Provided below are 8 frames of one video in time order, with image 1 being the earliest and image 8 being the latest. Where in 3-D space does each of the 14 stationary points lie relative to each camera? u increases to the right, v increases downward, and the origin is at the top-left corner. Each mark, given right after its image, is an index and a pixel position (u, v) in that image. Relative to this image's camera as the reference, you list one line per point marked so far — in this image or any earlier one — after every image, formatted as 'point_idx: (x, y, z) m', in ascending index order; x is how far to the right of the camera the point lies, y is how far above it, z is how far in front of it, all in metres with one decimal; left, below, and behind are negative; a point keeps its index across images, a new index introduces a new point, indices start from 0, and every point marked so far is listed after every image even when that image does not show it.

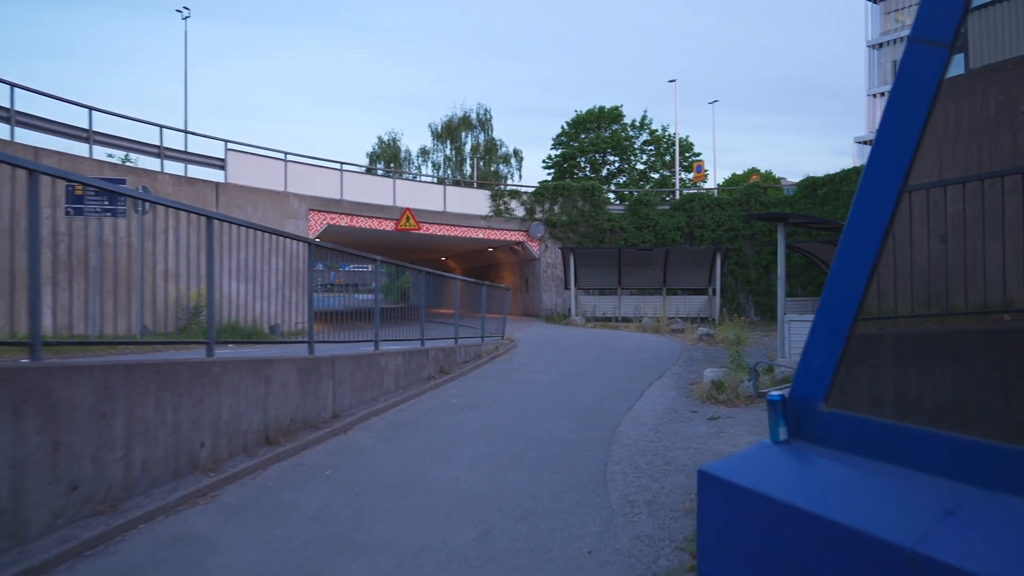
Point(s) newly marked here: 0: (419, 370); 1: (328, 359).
0: (-1.4, -1.3, +11.7) m
1: (-2.1, -0.8, +8.6) m
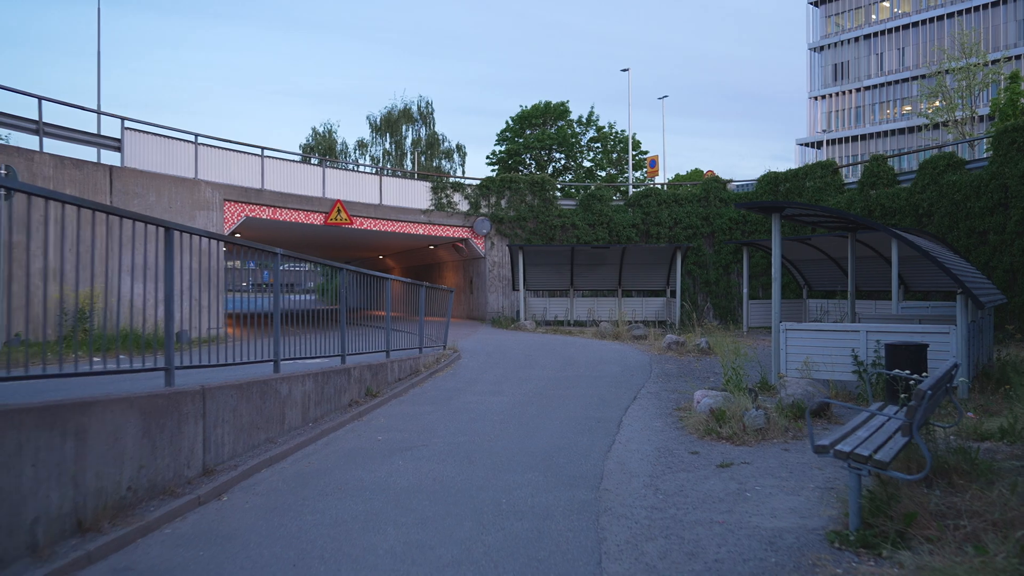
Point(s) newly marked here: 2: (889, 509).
0: (-2.1, -1.3, +9.2) m
1: (-2.5, -0.8, +6.1) m
2: (+2.4, -1.4, +4.8) m
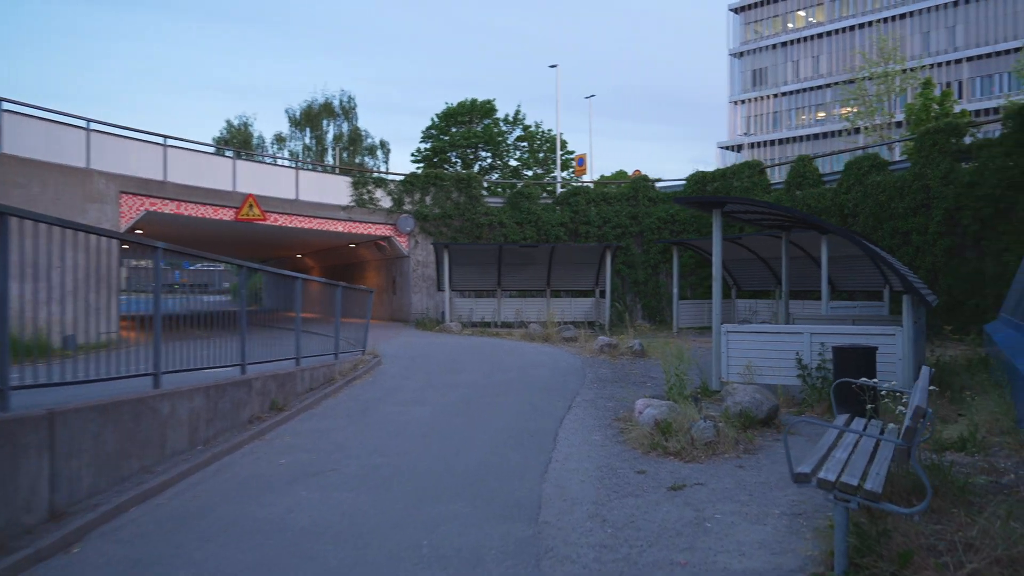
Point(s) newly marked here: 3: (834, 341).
0: (-2.9, -1.3, +8.0) m
1: (-3.0, -0.8, +4.9) m
2: (+2.0, -1.4, +4.1) m
3: (+4.1, -0.7, +9.7) m
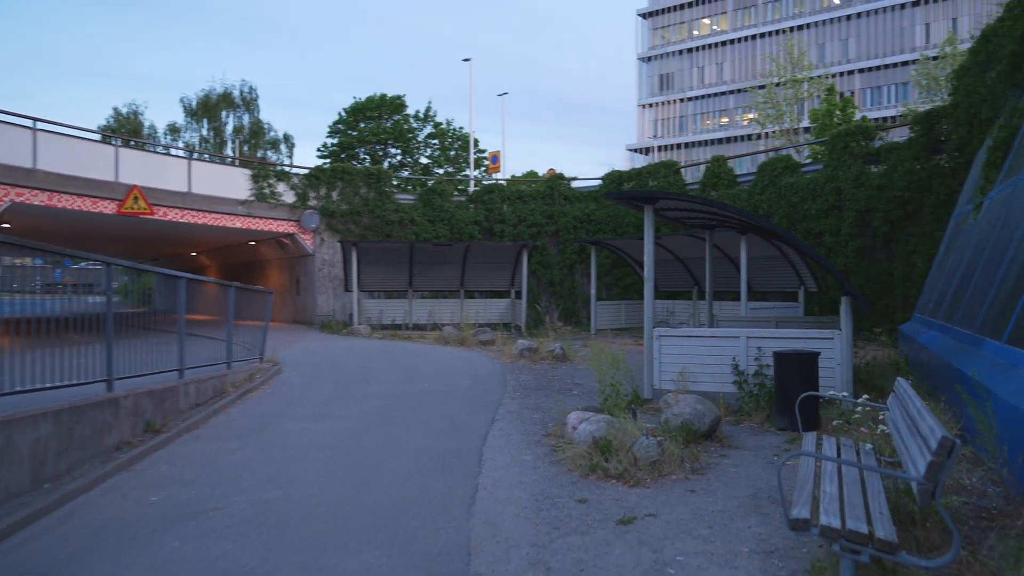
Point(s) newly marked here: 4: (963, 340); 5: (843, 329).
0: (-3.6, -1.3, +6.7) m
1: (-3.4, -0.8, +3.5) m
2: (+1.7, -1.4, +3.4) m
3: (+3.1, -0.7, +9.2) m
4: (+5.5, -0.6, +9.2) m
5: (+3.9, -0.5, +8.9) m
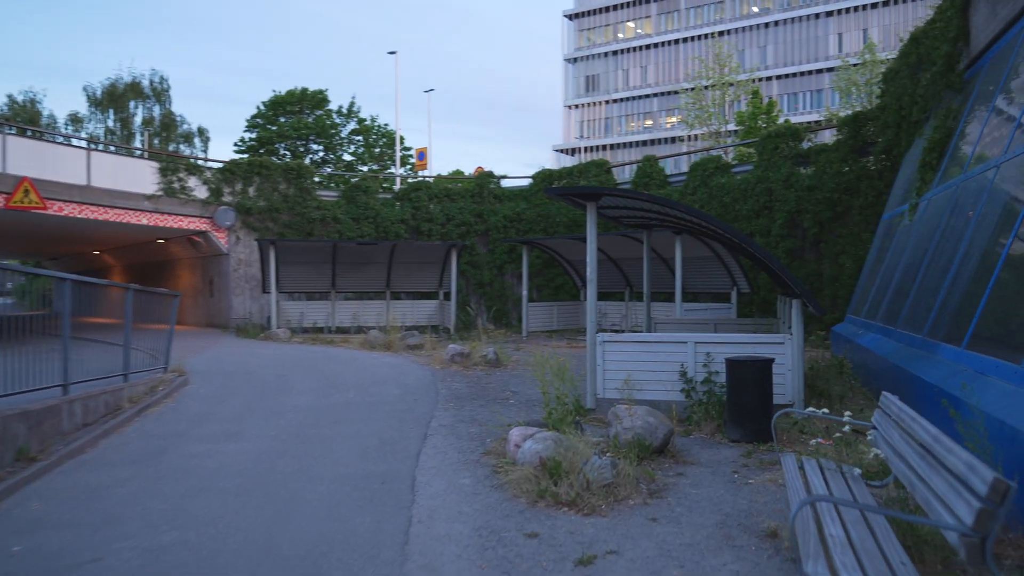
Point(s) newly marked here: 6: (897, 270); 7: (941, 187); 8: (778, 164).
0: (-4.1, -1.3, +5.6) m
1: (-3.5, -0.9, +2.5) m
2: (+1.5, -1.4, +2.8) m
3: (+2.4, -0.7, +8.7) m
4: (+4.7, -0.7, +9.0) m
5: (+3.2, -0.5, +8.5) m
6: (+6.1, +0.3, +12.1) m
7: (+6.4, +1.5, +11.3) m
8: (+6.9, +3.3, +20.0) m
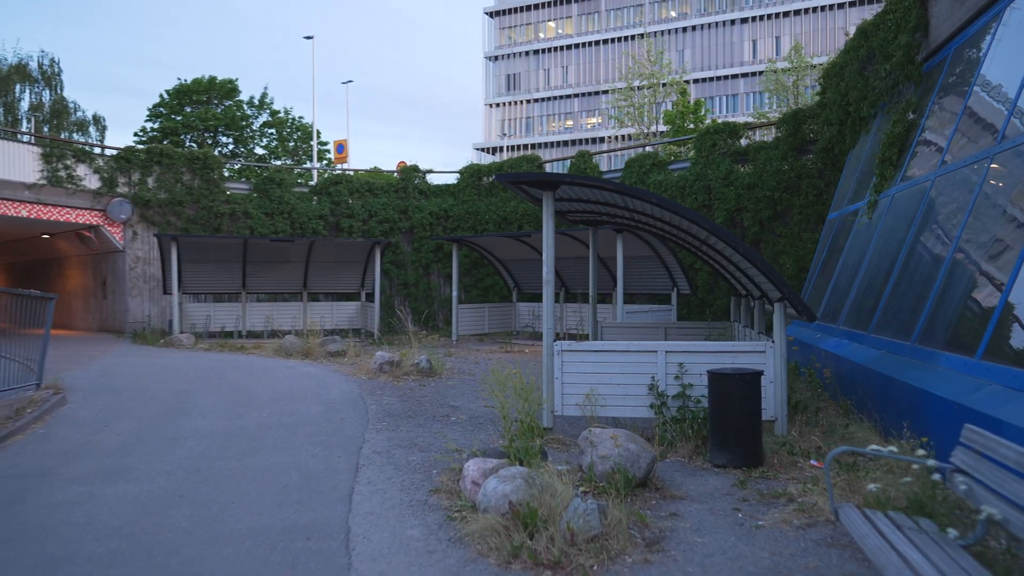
0: (-4.3, -1.4, +3.9) m
1: (-3.3, -0.9, +0.9) m
2: (+1.6, -1.5, +1.8) m
3: (+1.9, -0.7, +7.7) m
4: (+4.1, -0.7, +8.2) m
5: (+2.6, -0.5, +7.6) m
6: (+5.2, +0.3, +11.5) m
7: (+5.6, +1.5, +10.8) m
8: (+5.2, +3.2, +19.4) m
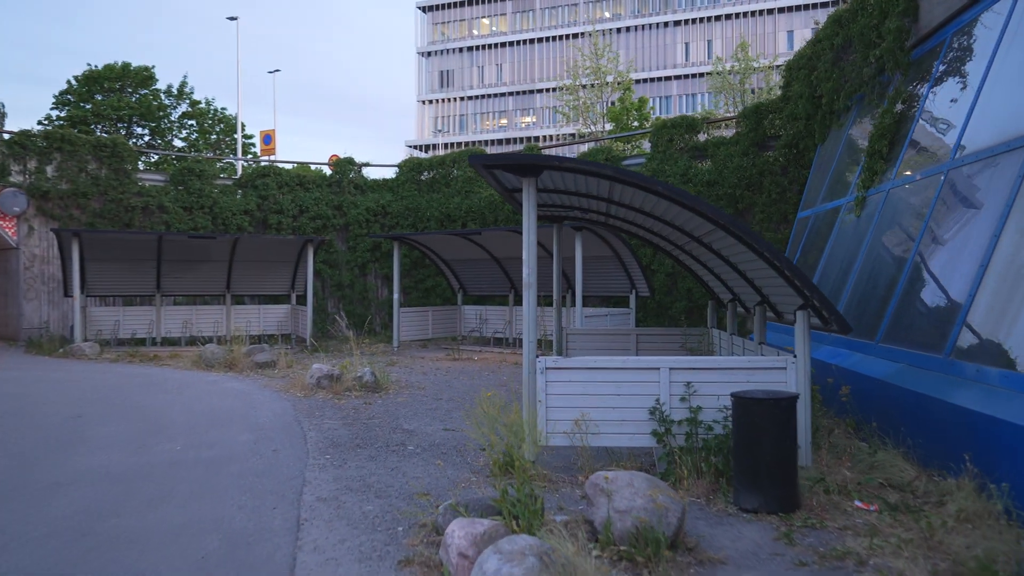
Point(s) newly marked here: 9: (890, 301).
0: (-4.1, -1.4, +2.2) m
1: (-2.9, -0.9, -0.8) m
2: (+2.0, -1.5, +0.6) m
3: (+1.7, -0.8, +6.5) m
4: (+3.9, -0.7, +7.3) m
5: (+2.4, -0.6, +6.5) m
6: (+4.6, +0.2, +10.6) m
7: (+5.1, +1.4, +9.9) m
8: (+3.9, +3.2, +18.4) m
9: (+4.3, -0.1, +8.9) m
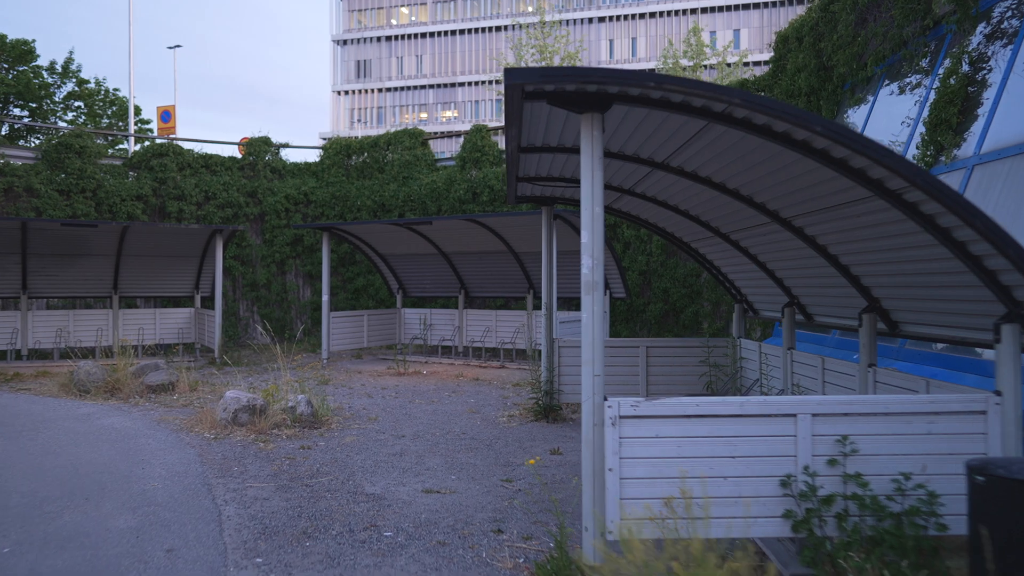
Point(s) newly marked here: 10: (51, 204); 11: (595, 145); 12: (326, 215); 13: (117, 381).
0: (-3.3, -1.4, -0.8) m
1: (-1.7, -0.9, -3.6) m
2: (+2.9, -1.5, -1.7) m
3: (+2.0, -0.8, +4.2) m
4: (+4.1, -0.7, +5.2) m
5: (+2.7, -0.6, +4.3) m
6: (+4.5, +0.2, +8.5) m
7: (+5.0, +1.4, +7.9) m
8: (+2.8, +3.2, +16.3) m
9: (+4.4, -0.1, +6.8) m
10: (-10.3, +1.9, +17.1) m
11: (+0.5, +0.8, +4.3) m
12: (-4.7, +1.9, +19.5) m
13: (-5.5, -1.3, +10.6) m
